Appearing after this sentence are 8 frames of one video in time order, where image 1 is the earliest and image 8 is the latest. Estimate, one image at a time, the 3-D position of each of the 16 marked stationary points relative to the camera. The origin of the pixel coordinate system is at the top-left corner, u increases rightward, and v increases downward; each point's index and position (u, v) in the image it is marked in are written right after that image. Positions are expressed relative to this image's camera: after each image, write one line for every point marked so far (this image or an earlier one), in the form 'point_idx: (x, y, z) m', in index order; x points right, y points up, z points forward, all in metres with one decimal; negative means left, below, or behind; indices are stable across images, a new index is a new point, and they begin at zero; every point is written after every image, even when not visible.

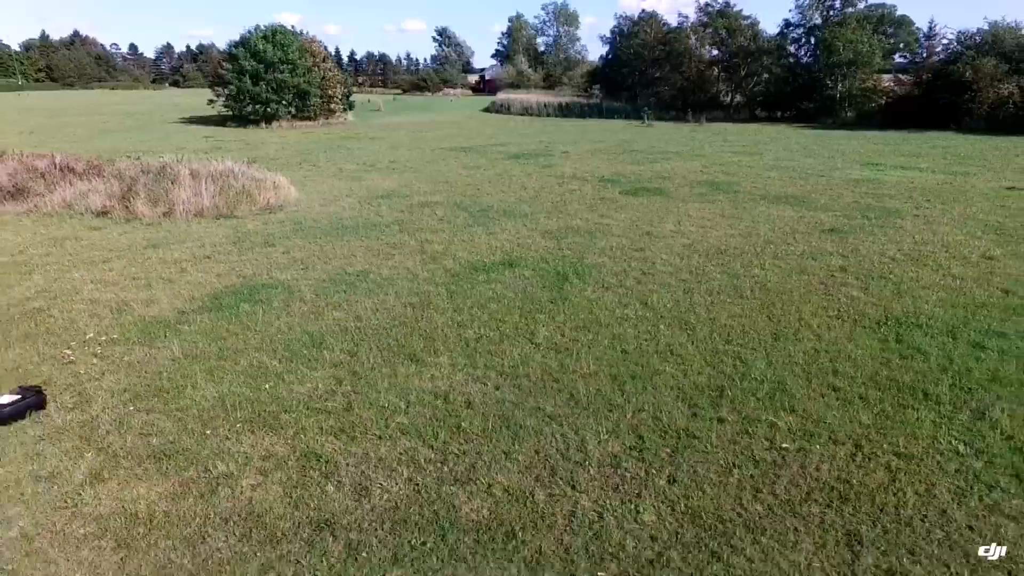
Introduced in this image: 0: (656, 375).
0: (+1.5, -0.9, +6.2) m
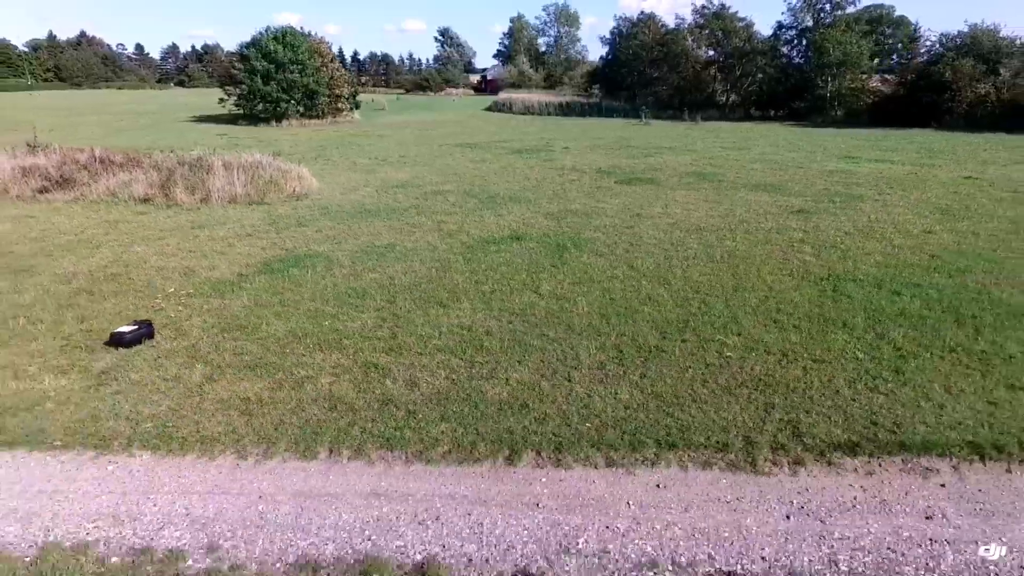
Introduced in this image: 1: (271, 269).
0: (+1.6, -0.3, +7.7) m
1: (-4.2, +0.3, +10.5) m
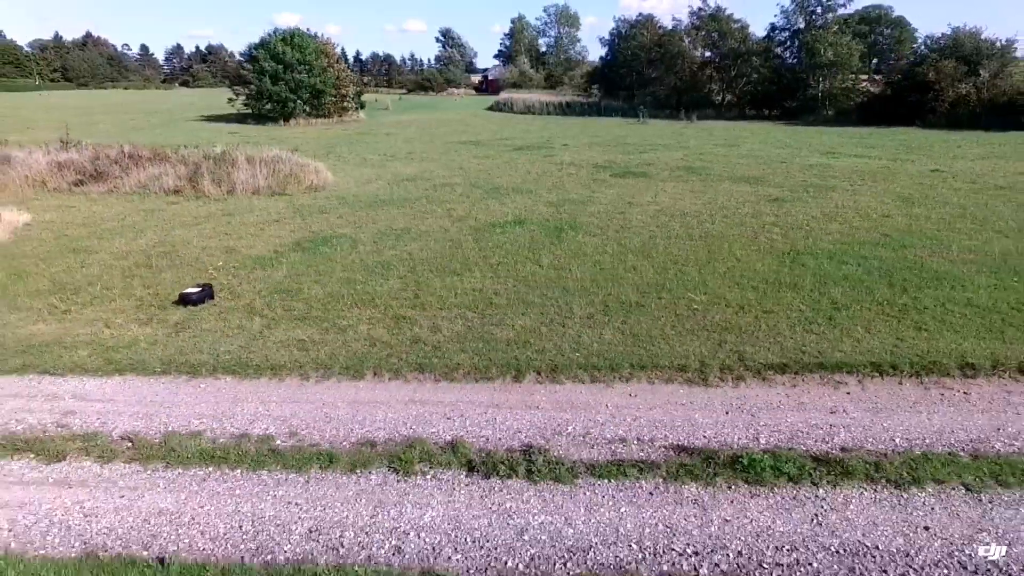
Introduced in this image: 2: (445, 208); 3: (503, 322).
0: (+1.7, +0.1, +9.1) m
1: (-4.1, +0.8, +11.9) m
2: (-1.7, +2.0, +15.1) m
3: (-0.1, -0.4, +7.7) m
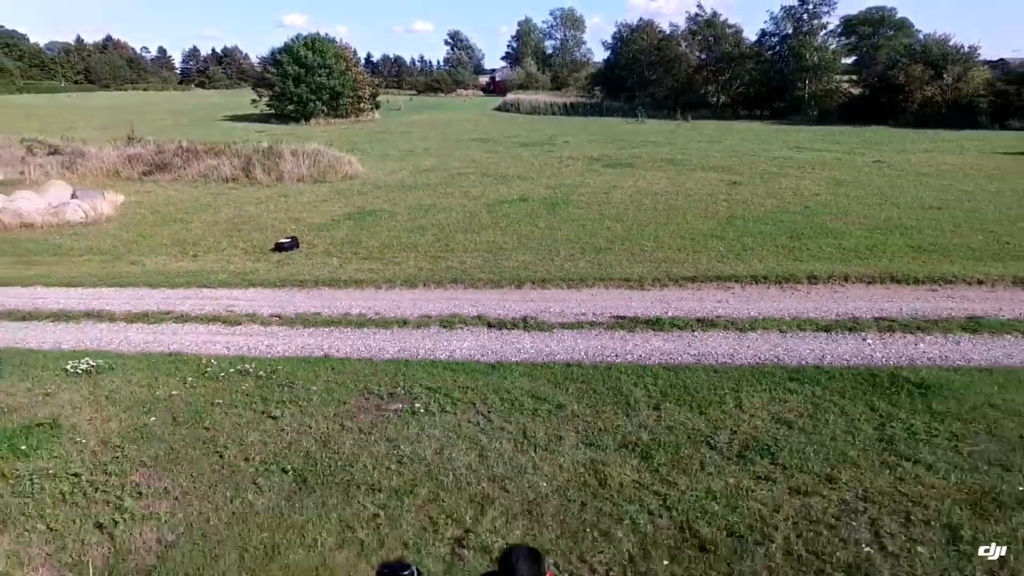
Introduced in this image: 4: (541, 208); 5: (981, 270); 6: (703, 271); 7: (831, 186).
0: (+1.7, +1.1, +12.4) m
1: (-4.0, +1.7, +15.2) m
2: (-1.5, +3.0, +18.4) m
3: (0.0, +0.5, +11.0) m
4: (+0.7, +2.0, +15.3) m
5: (+7.3, +0.3, +9.5) m
6: (+3.1, +0.3, +9.9) m
7: (+8.8, +2.8, +16.8) m
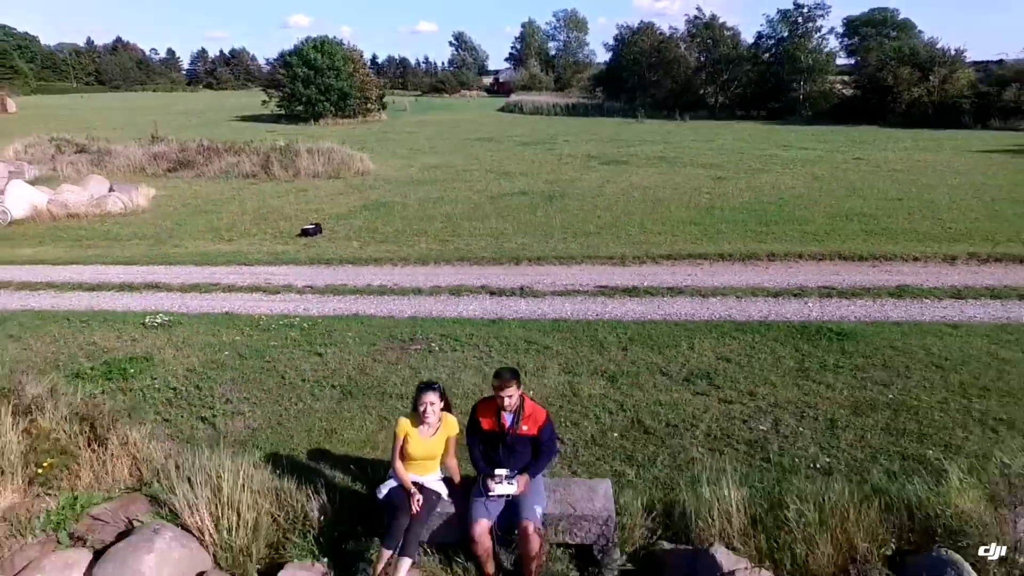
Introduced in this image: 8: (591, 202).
0: (+1.7, +1.5, +13.8) m
1: (-4.0, +2.2, +16.7) m
2: (-1.5, +3.4, +19.9) m
3: (0.0, +0.9, +12.4) m
4: (+0.7, +2.4, +16.8) m
5: (+7.3, +0.7, +10.9) m
6: (+3.1, +0.7, +11.3) m
7: (+8.9, +3.2, +18.3) m
8: (+2.1, +2.3, +16.2) m
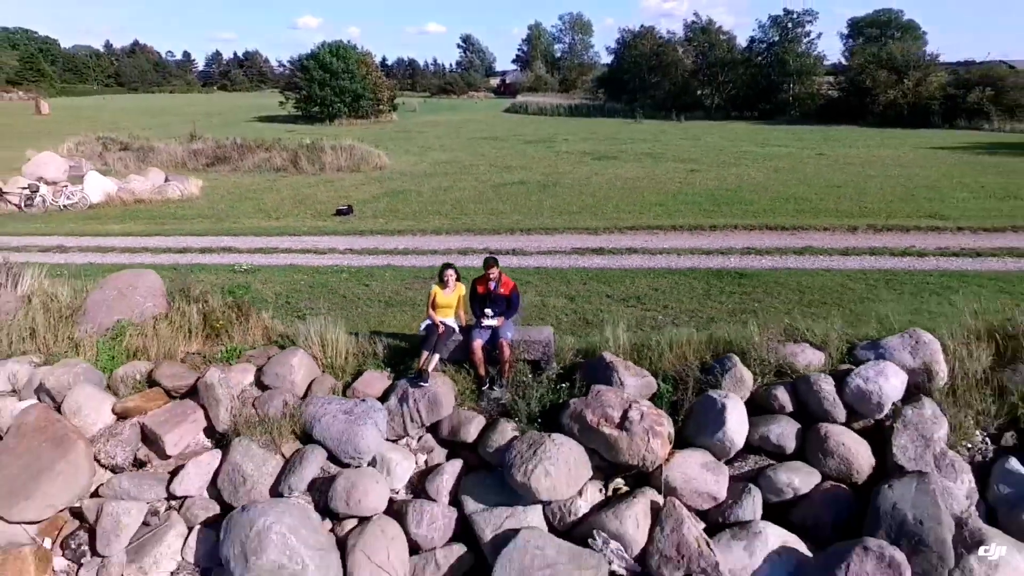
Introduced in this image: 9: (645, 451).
0: (+1.7, +2.3, +16.7) m
1: (-4.0, +3.0, +19.6) m
2: (-1.4, +4.2, +22.8) m
3: (-0.1, +1.7, +15.3) m
4: (+0.7, +3.2, +19.6) m
5: (+7.2, +1.5, +13.7) m
6: (+3.0, +1.5, +14.2) m
7: (+8.9, +4.0, +21.0) m
8: (+2.1, +3.1, +19.0) m
9: (+1.2, -1.4, +5.2) m
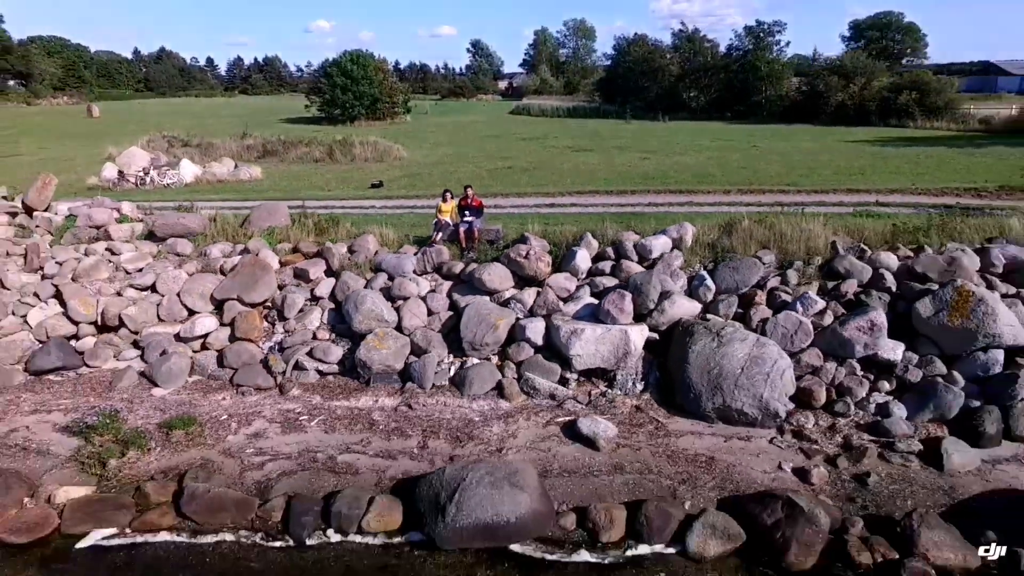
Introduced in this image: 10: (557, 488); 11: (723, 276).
0: (+1.2, +4.1, +22.9) m
1: (-4.4, +4.7, +25.9) m
2: (-1.8, +5.9, +29.1) m
3: (-0.6, +3.5, +21.6) m
4: (+0.3, +5.0, +25.9) m
5: (+6.6, +3.2, +19.8) m
6: (+2.4, +3.2, +20.4) m
7: (+8.4, +5.7, +27.1) m
8: (+1.6, +4.8, +25.3) m
9: (+0.5, +0.4, +11.4) m
10: (+0.6, -2.7, +8.4) m
11: (+3.9, +0.2, +11.1) m
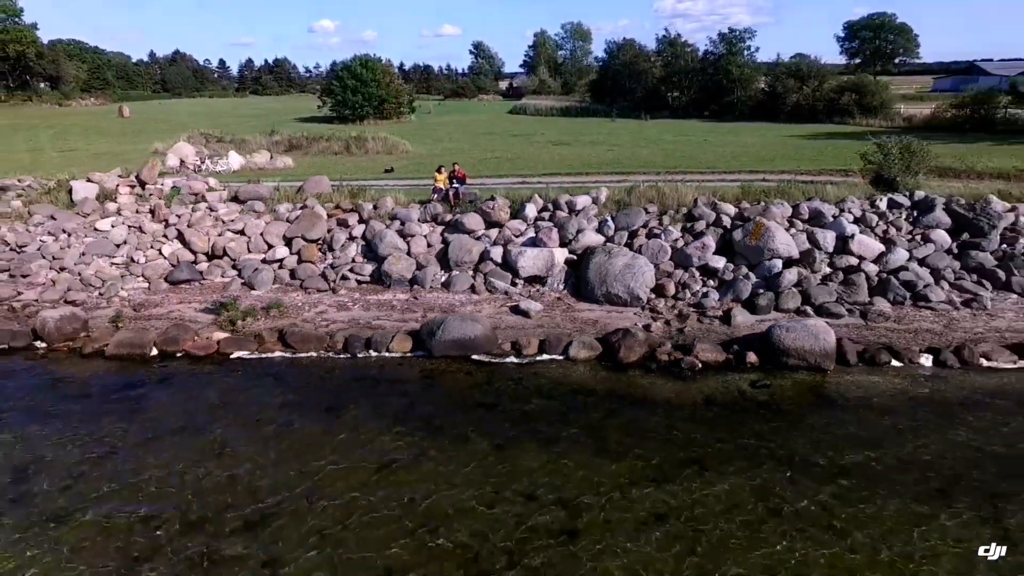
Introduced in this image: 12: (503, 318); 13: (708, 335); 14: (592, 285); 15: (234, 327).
0: (+0.4, +5.8, +28.9) m
1: (-5.2, +6.4, +31.9) m
2: (-2.6, +7.6, +35.0) m
3: (-1.4, +5.2, +27.5) m
4: (-0.5, +6.7, +31.8) m
5: (+5.8, +4.9, +25.7) m
6: (+1.7, +5.0, +26.3) m
7: (+7.7, +7.4, +33.0) m
8: (+0.8, +6.6, +31.2) m
9: (-0.4, +2.0, +17.4) m
10: (-0.2, -1.1, +14.4) m
11: (+3.0, +1.9, +17.0) m
12: (-0.2, -0.7, +15.0) m
13: (+4.5, -1.1, +14.1) m
14: (+2.0, +0.1, +15.6) m
15: (-6.8, -1.0, +14.8) m
